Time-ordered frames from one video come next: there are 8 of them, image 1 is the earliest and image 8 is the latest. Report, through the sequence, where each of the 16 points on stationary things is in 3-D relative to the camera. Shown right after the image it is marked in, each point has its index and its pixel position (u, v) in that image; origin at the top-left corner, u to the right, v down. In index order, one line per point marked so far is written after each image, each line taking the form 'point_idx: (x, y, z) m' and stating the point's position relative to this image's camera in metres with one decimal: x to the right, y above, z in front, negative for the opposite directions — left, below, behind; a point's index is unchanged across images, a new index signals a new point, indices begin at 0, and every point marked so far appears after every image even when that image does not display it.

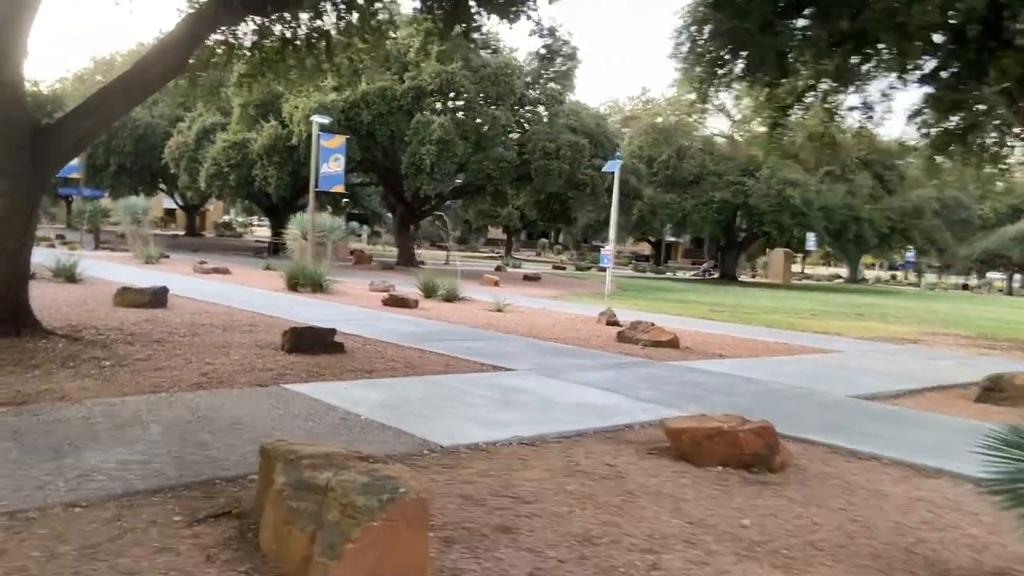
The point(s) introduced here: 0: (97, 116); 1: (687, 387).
0: (-4.8, +2.0, +9.3) m
1: (+2.0, -1.2, +9.5) m
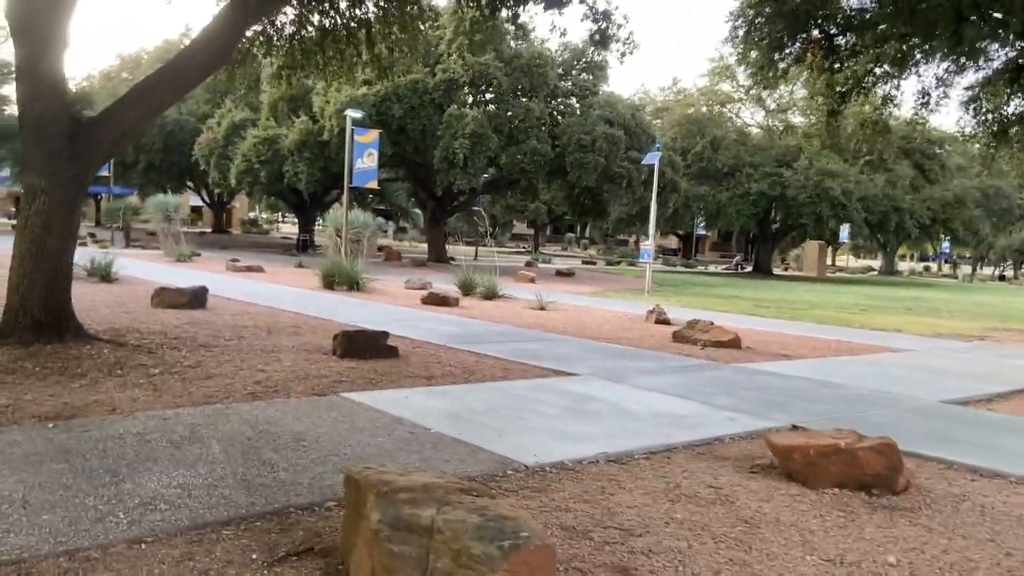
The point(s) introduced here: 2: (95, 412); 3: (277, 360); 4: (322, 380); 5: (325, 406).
0: (-4.1, +2.0, +8.9) m
1: (+2.8, -1.1, +8.9) m
2: (-3.3, -1.0, +6.5) m
3: (-2.6, -0.8, +8.9) m
4: (-1.9, -0.9, +8.1) m
5: (-1.6, -1.0, +7.0) m
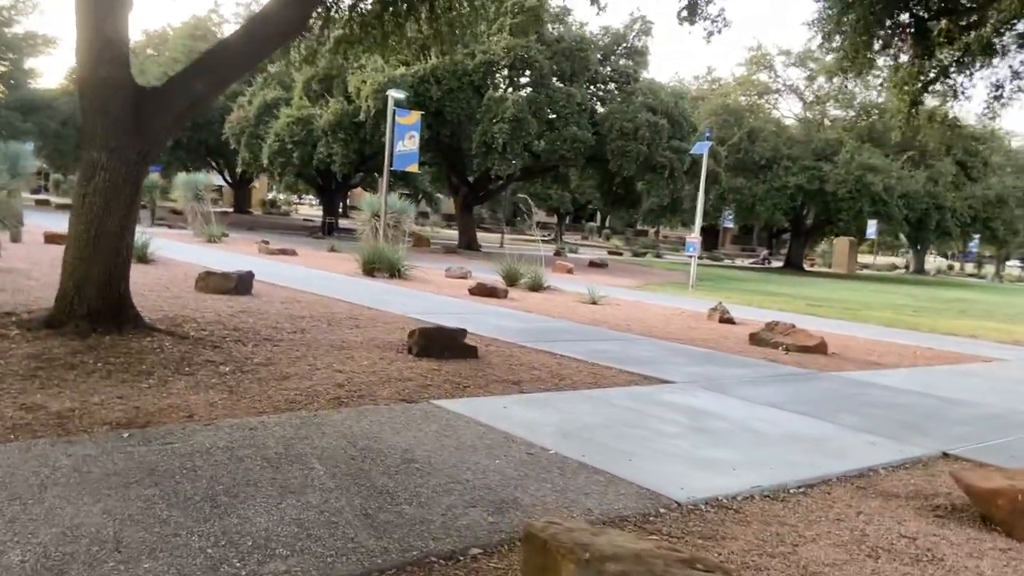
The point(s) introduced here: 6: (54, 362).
0: (-3.0, +2.1, +8.1) m
1: (+3.7, -1.2, +8.1) m
2: (-2.4, -0.9, +5.7) m
3: (-1.6, -0.7, +8.2) m
4: (-0.9, -0.9, +7.4) m
5: (-0.7, -1.0, +6.3) m
6: (-3.8, -0.6, +6.8) m
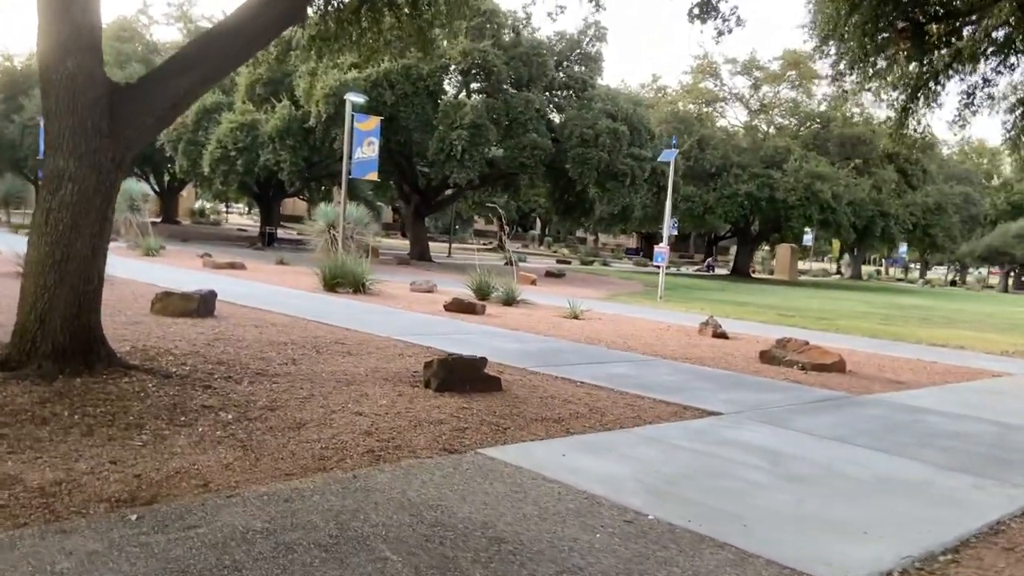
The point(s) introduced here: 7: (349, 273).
0: (-2.7, +1.9, +7.0) m
1: (+4.1, -1.4, +7.4) m
2: (-1.9, -1.2, +4.6) m
3: (-1.3, -1.0, +7.1) m
4: (-0.5, -1.1, +6.4) m
5: (-0.2, -1.2, +5.3) m
6: (-3.4, -0.9, +5.5) m
7: (-4.0, +0.4, +19.5) m
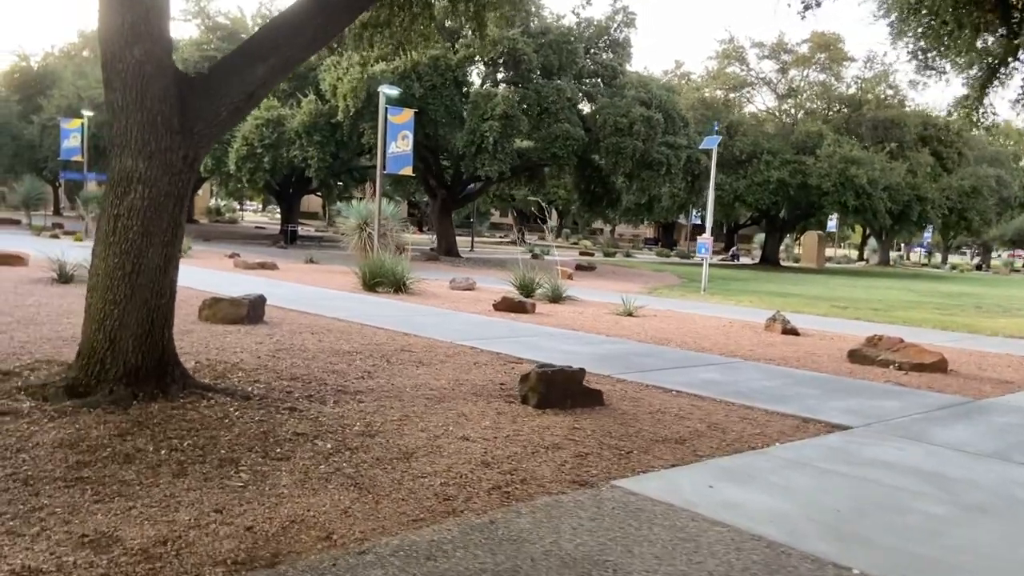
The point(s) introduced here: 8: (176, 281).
0: (-1.9, +1.8, +6.3) m
1: (+5.0, -1.4, +6.7) m
2: (-1.0, -1.3, +3.9) m
3: (-0.4, -1.0, +6.4) m
4: (+0.4, -1.2, +5.7) m
5: (+0.7, -1.3, +4.6) m
6: (-2.5, -1.0, +4.9) m
7: (-2.9, +0.4, +18.9) m
8: (-2.6, +0.1, +6.2) m
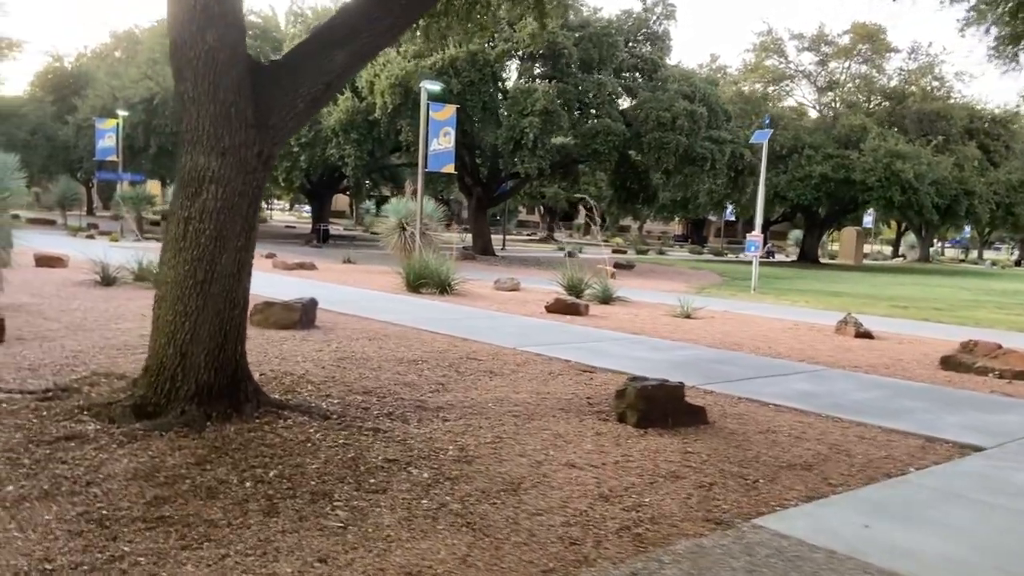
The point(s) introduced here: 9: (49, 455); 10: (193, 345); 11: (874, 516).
0: (-1.2, +1.7, +5.7) m
1: (+5.7, -1.4, +5.9) m
2: (-0.3, -1.3, +3.4) m
3: (+0.4, -1.1, +5.8) m
4: (+1.1, -1.2, +5.1) m
5: (+1.4, -1.3, +3.9) m
6: (-1.8, -1.1, +4.3) m
7: (-1.8, +0.3, +18.3) m
8: (-1.8, 0.0, +5.6) m
9: (-2.7, -1.0, +4.7) m
10: (-2.1, -0.4, +5.3) m
11: (+2.1, -1.3, +4.7) m
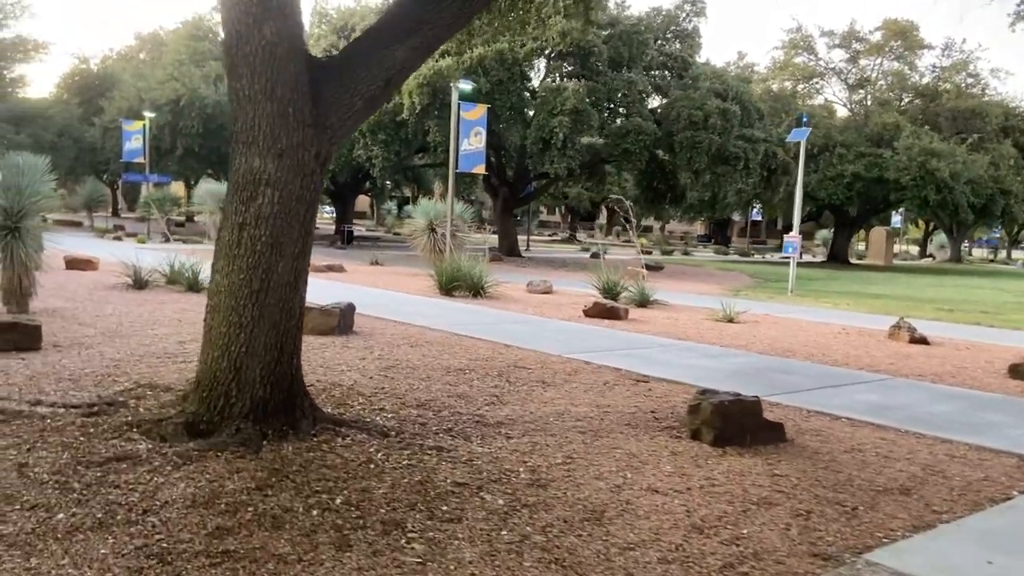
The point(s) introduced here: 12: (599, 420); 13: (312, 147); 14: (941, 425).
0: (-0.7, +1.6, +5.4) m
1: (+6.2, -1.5, +5.4) m
2: (+0.1, -1.4, +3.0) m
3: (+0.8, -1.1, +5.5) m
4: (+1.5, -1.3, +4.7) m
5: (+1.8, -1.4, +3.5) m
6: (-1.3, -1.1, +4.0) m
7: (-1.0, +0.3, +18.0) m
8: (-1.4, -0.1, +5.3) m
9: (-2.2, -1.0, +4.4) m
10: (-1.6, -0.4, +5.0) m
11: (+2.5, -1.4, +4.3) m
12: (+0.7, -1.1, +6.5) m
13: (-1.3, +0.9, +5.1) m
14: (+3.8, -1.2, +7.2) m
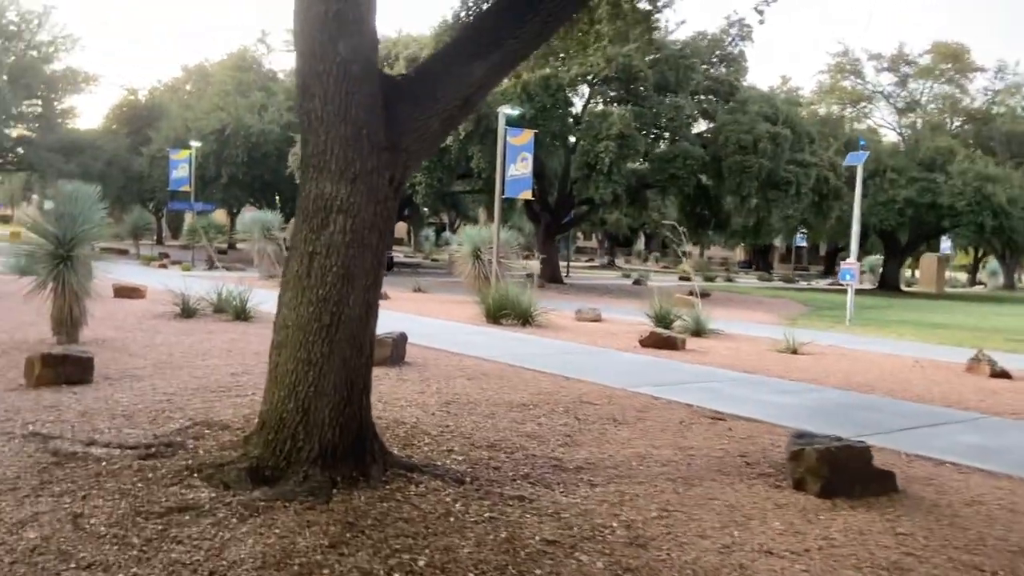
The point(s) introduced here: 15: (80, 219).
0: (-0.1, +1.4, +5.0) m
1: (+6.7, -1.7, +4.6) m
2: (+0.5, -1.5, +2.5) m
3: (+1.4, -1.4, +4.9) m
4: (+2.0, -1.5, +4.1) m
5: (+2.2, -1.6, +3.0) m
6: (-0.9, -1.3, +3.6) m
7: (+0.1, -0.3, +17.6) m
8: (-0.8, -0.3, +4.9) m
9: (-1.7, -1.2, +4.0) m
10: (-1.1, -0.6, +4.6) m
11: (+3.0, -1.6, +3.7) m
12: (+1.3, -1.3, +6.0) m
13: (-0.7, +0.7, +4.7) m
14: (+4.4, -1.5, +6.6) m
15: (-5.7, +0.9, +10.6) m
